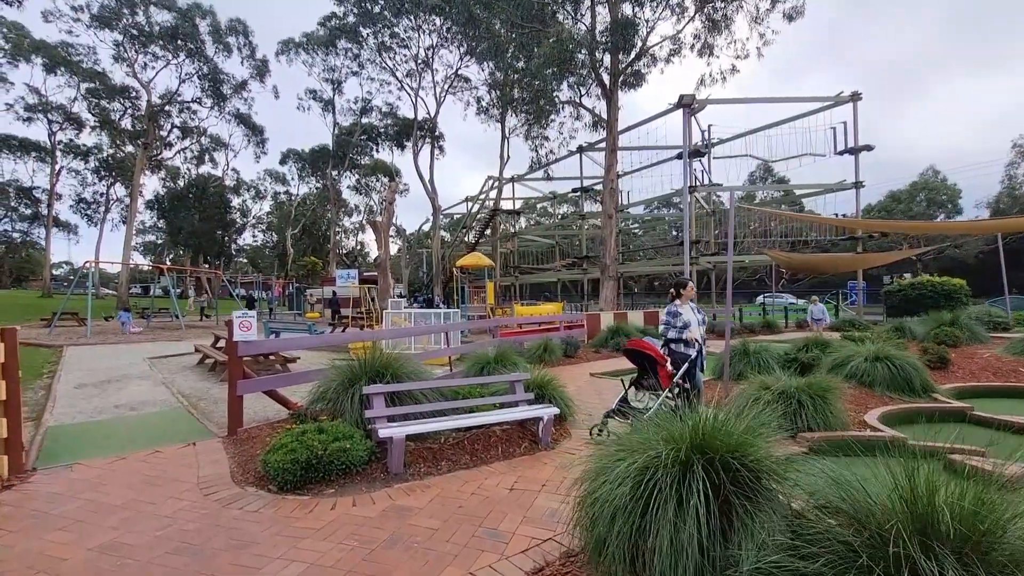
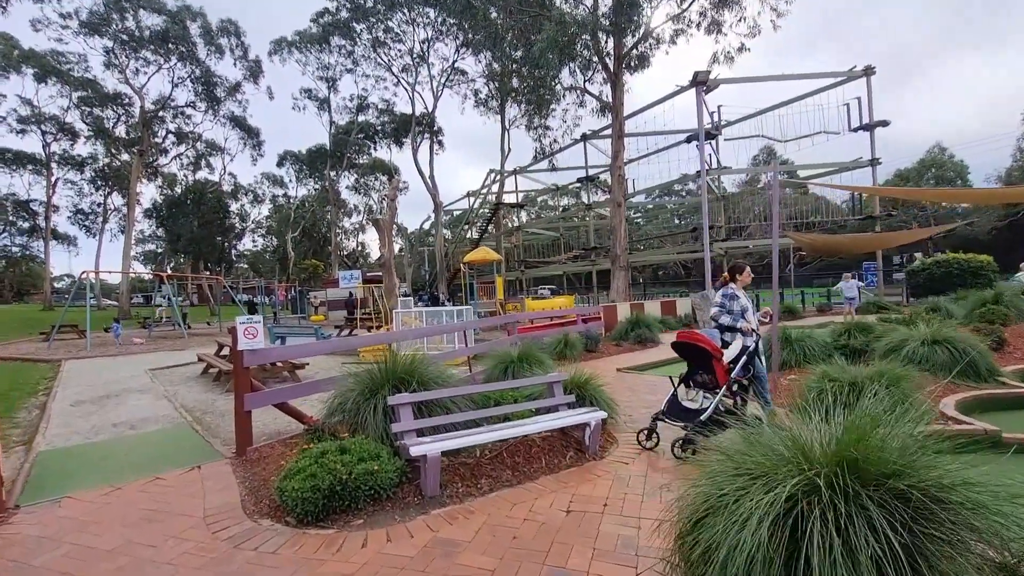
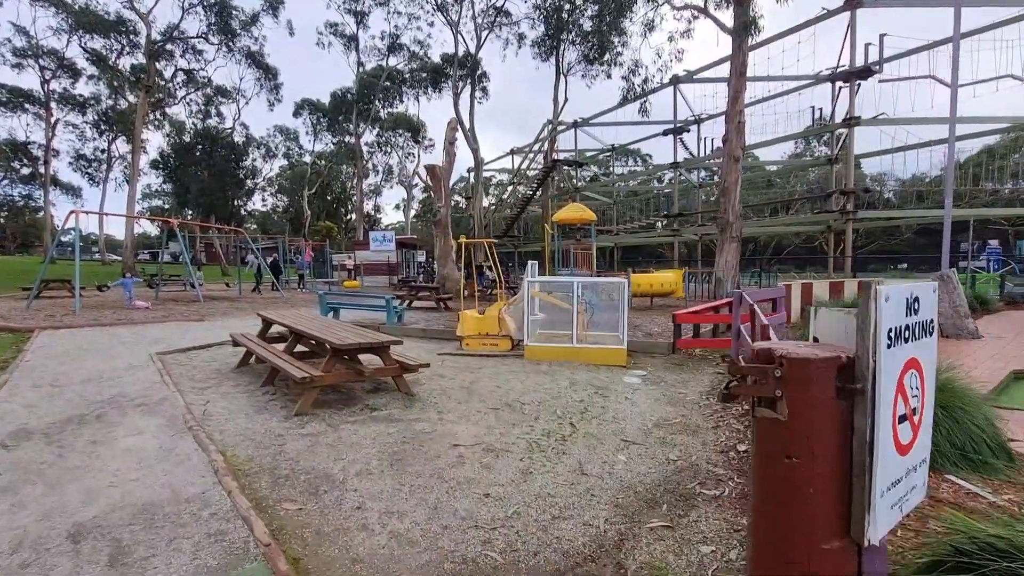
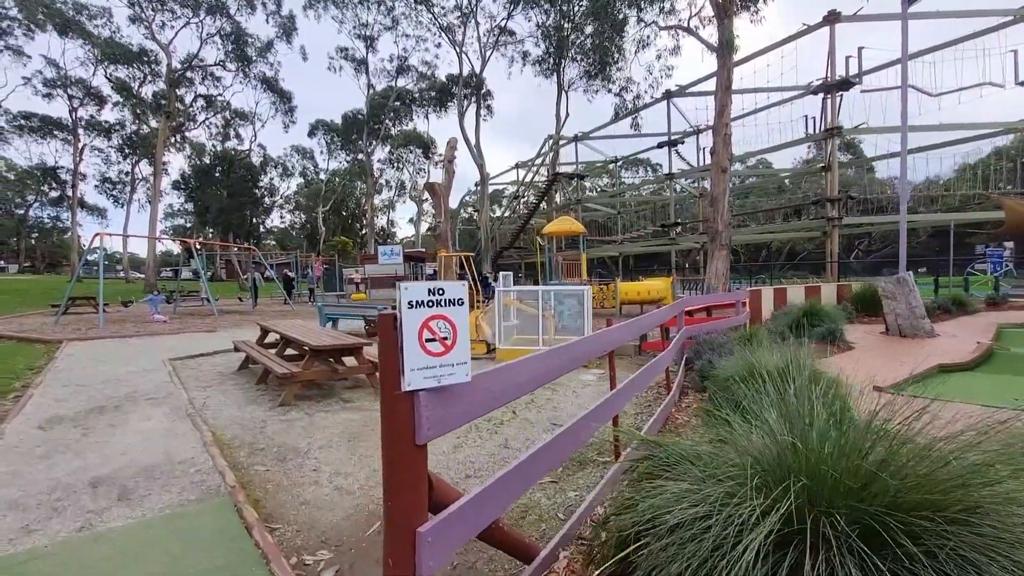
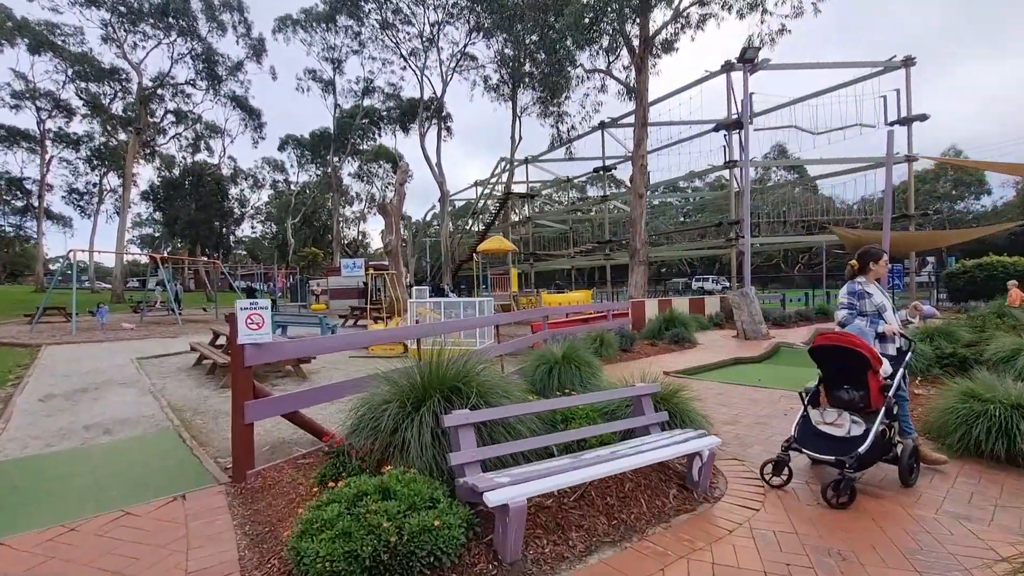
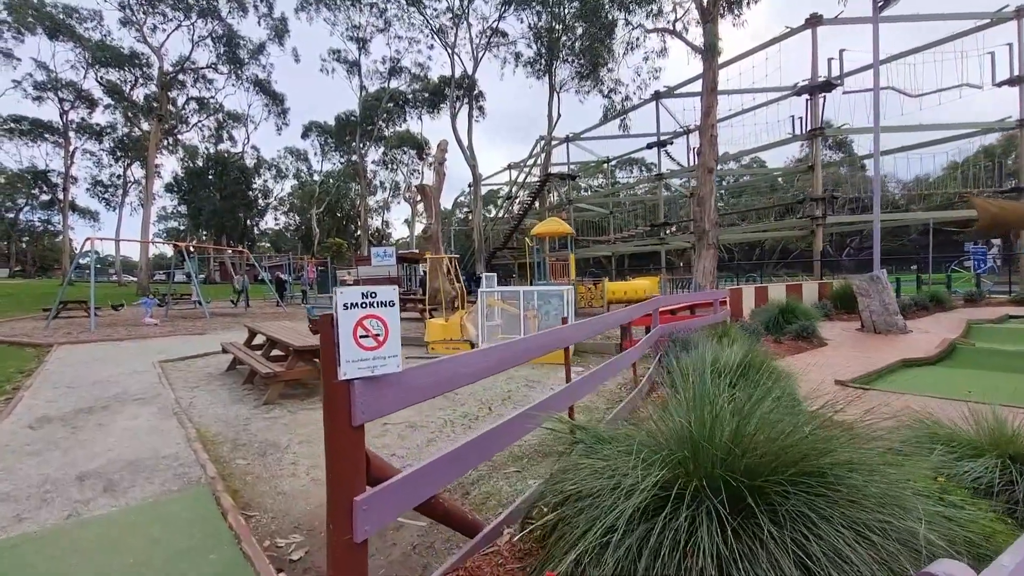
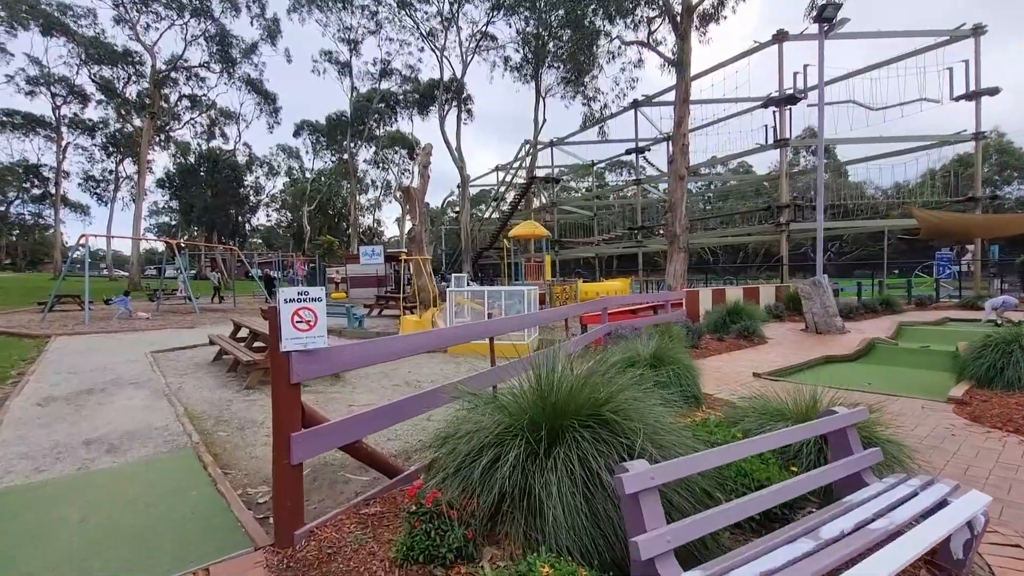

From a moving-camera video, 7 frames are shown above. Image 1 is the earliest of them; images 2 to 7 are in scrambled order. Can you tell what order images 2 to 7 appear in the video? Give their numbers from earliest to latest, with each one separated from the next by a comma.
2, 5, 7, 6, 4, 3
